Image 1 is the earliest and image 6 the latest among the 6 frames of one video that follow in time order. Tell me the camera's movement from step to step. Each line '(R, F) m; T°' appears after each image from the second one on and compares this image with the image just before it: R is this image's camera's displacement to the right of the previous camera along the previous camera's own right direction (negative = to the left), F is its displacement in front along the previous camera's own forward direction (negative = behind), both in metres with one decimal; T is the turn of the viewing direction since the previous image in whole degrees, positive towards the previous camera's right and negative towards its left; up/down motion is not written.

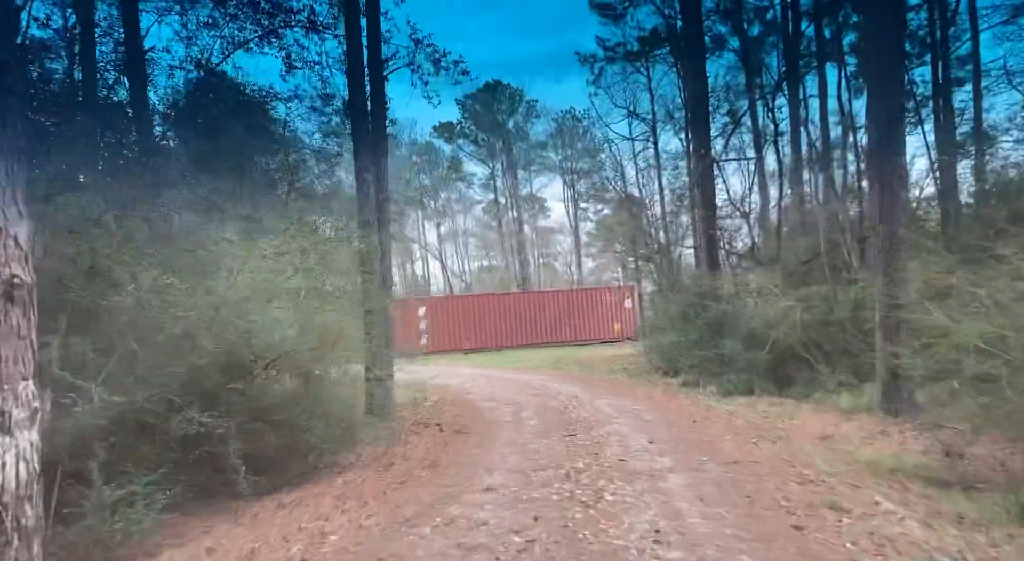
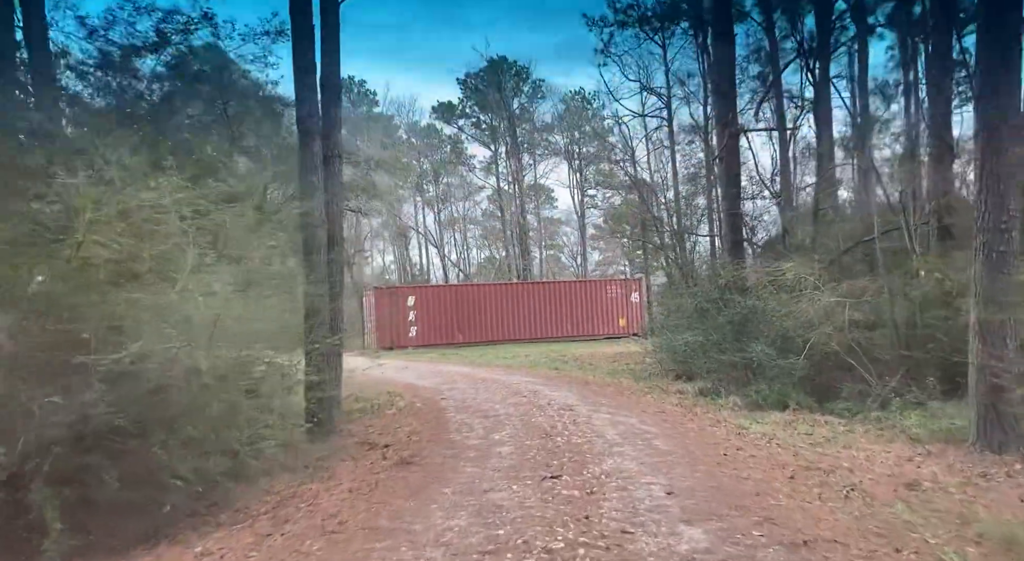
(+0.3, +2.3) m; -1°
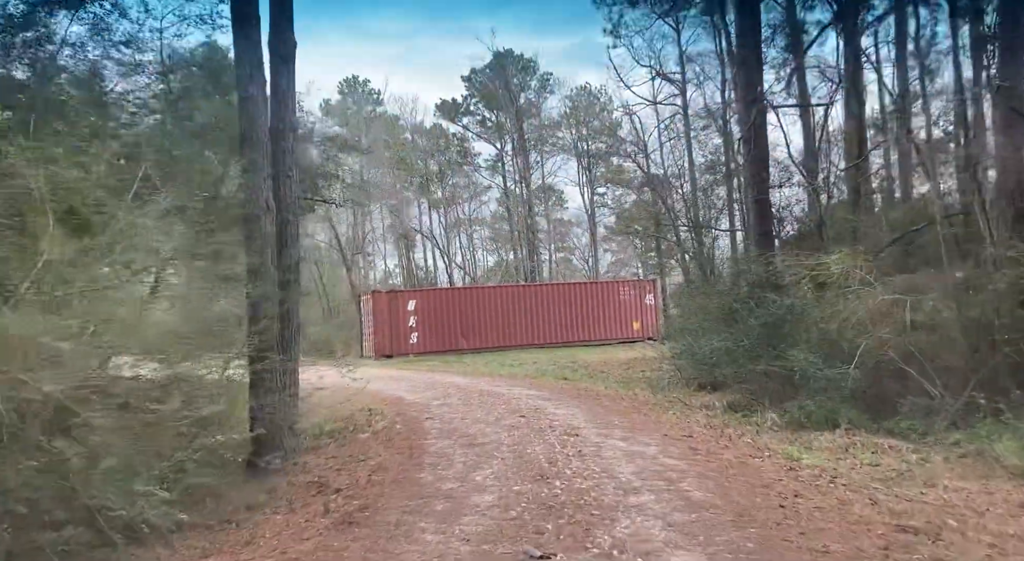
(+0.2, +1.6) m; -1°
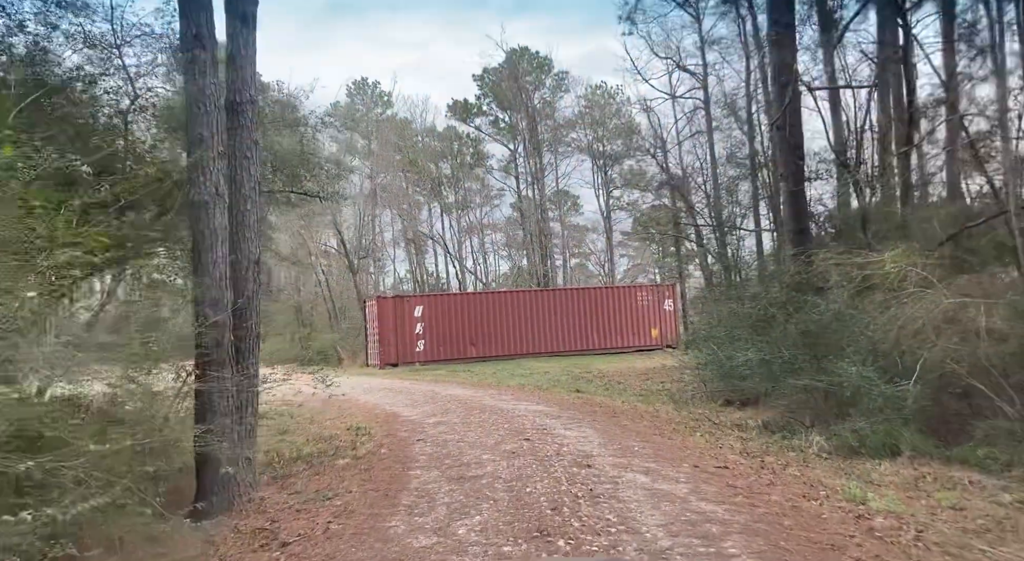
(+0.1, +1.2) m; -1°
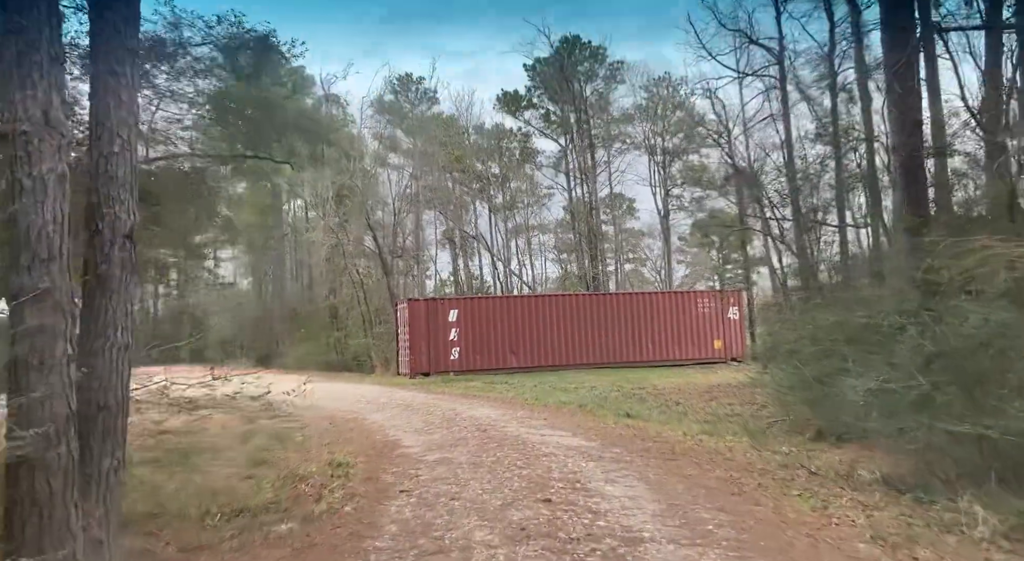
(+0.3, +2.4) m; -4°
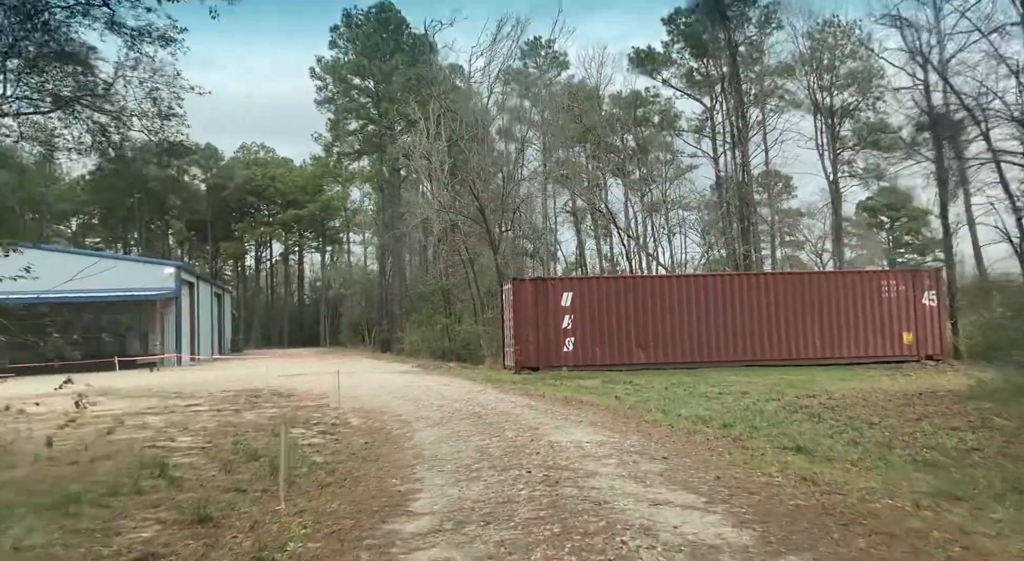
(+0.4, +3.9) m; -11°
